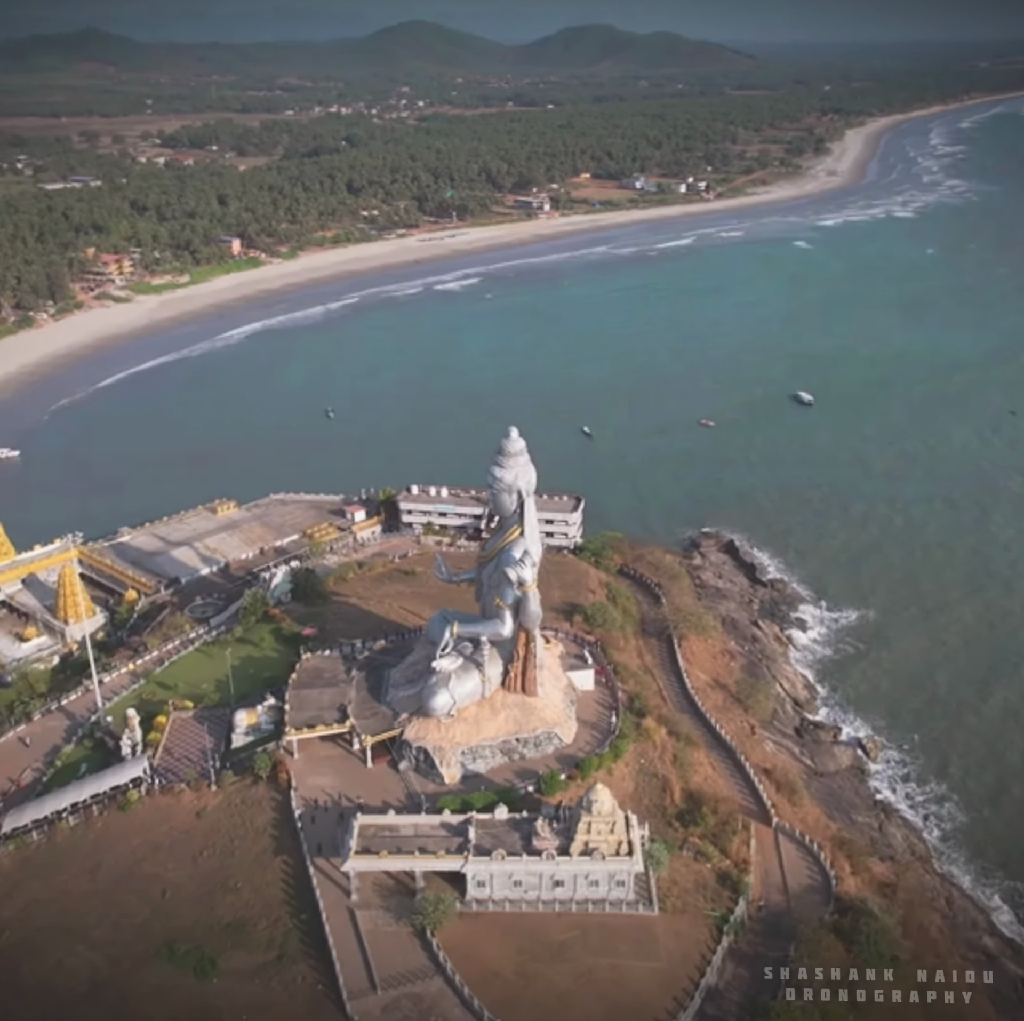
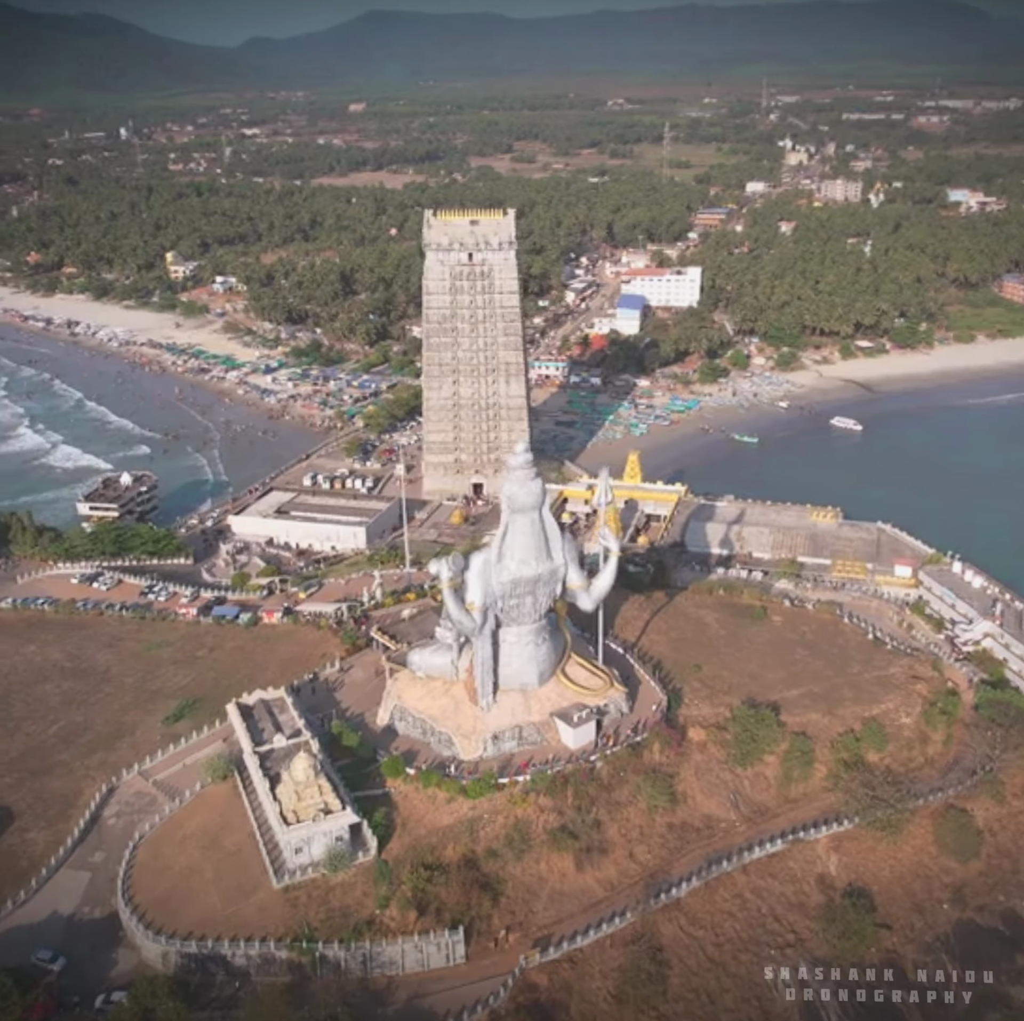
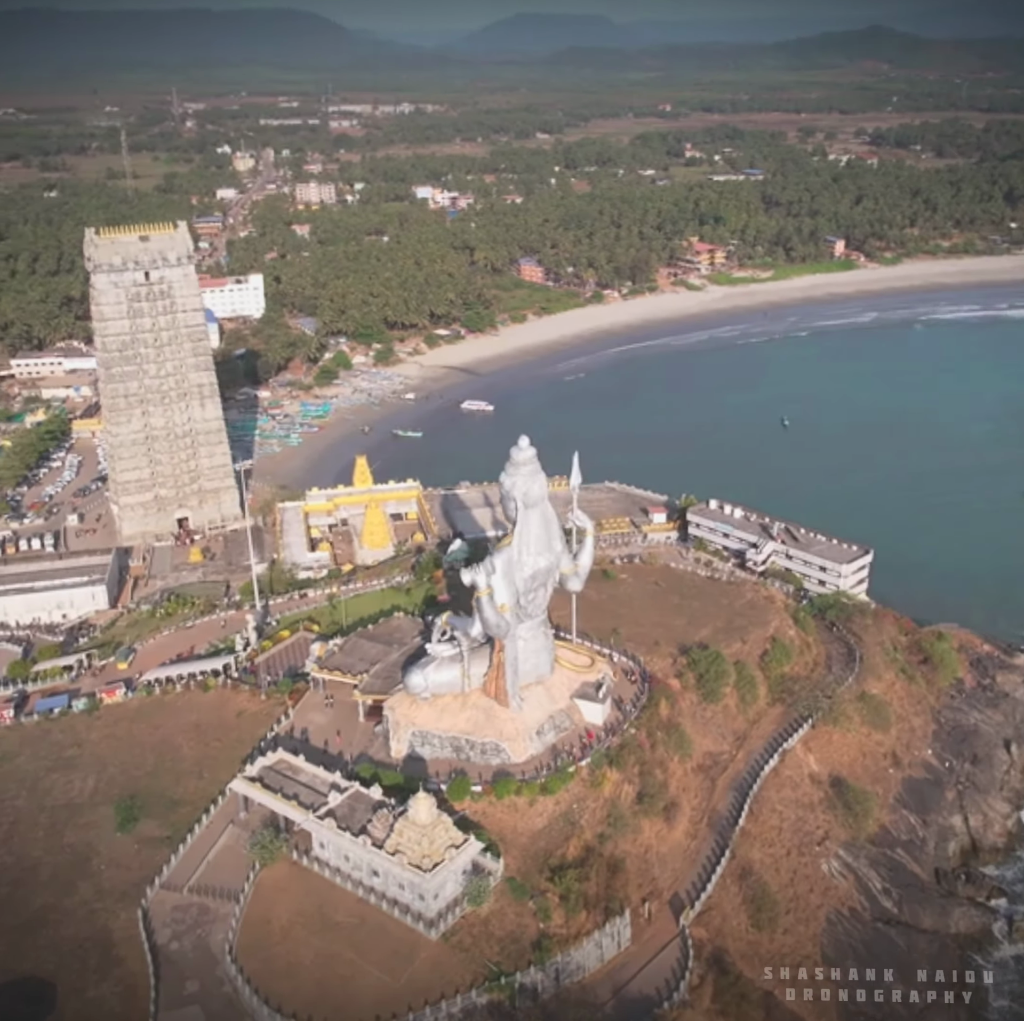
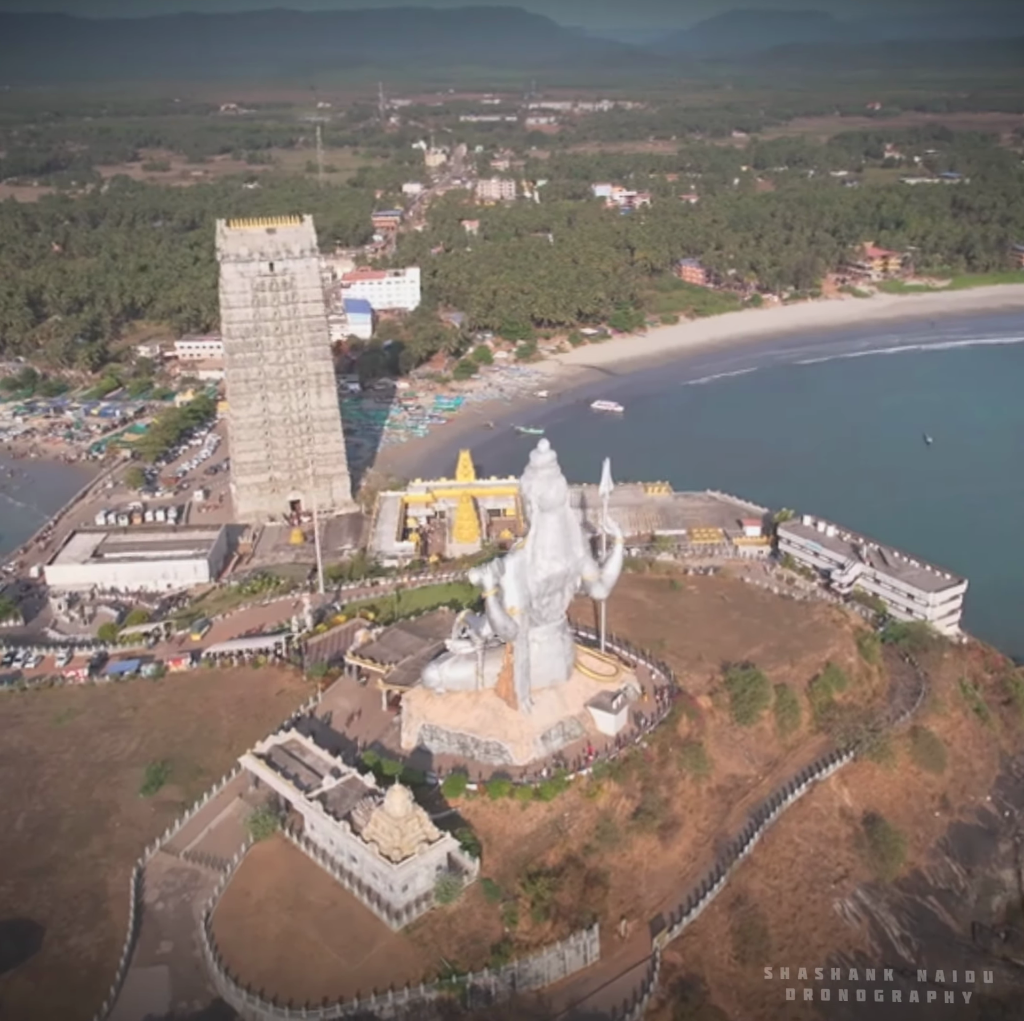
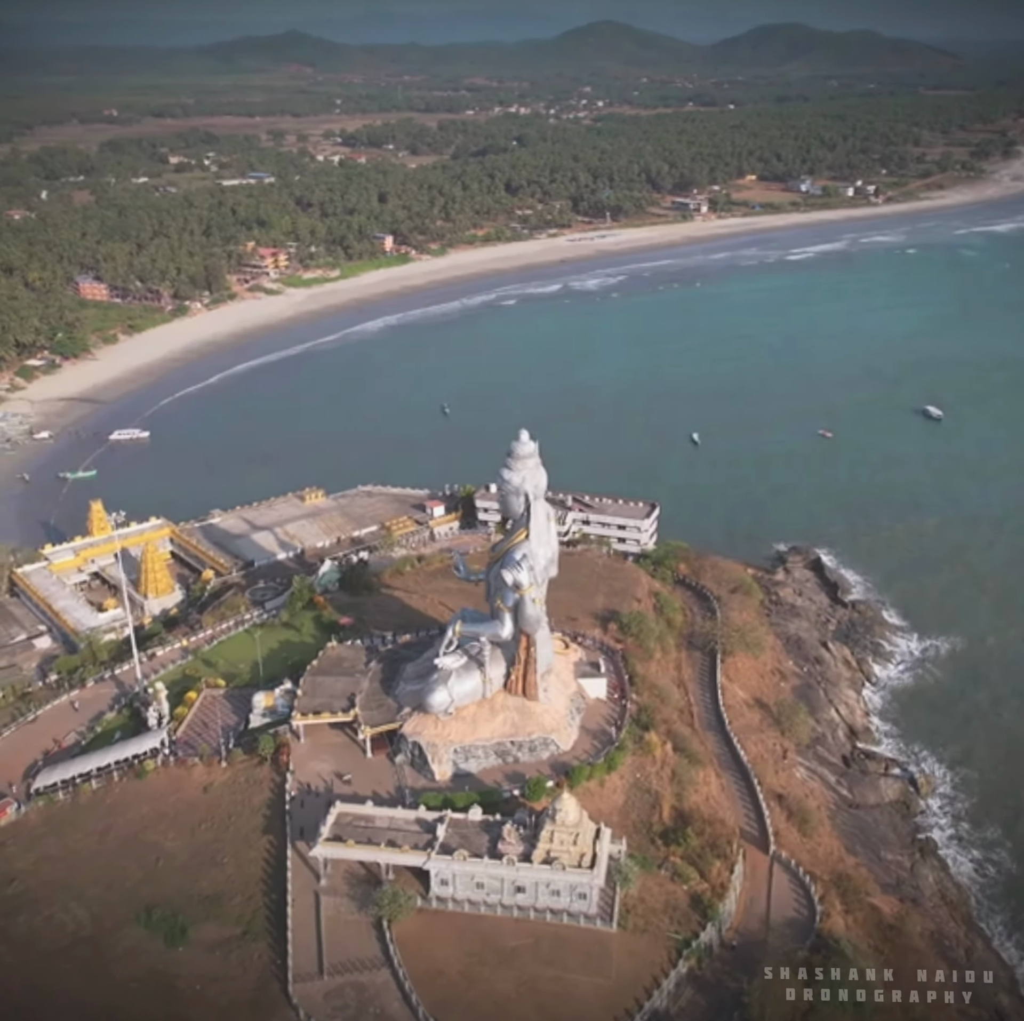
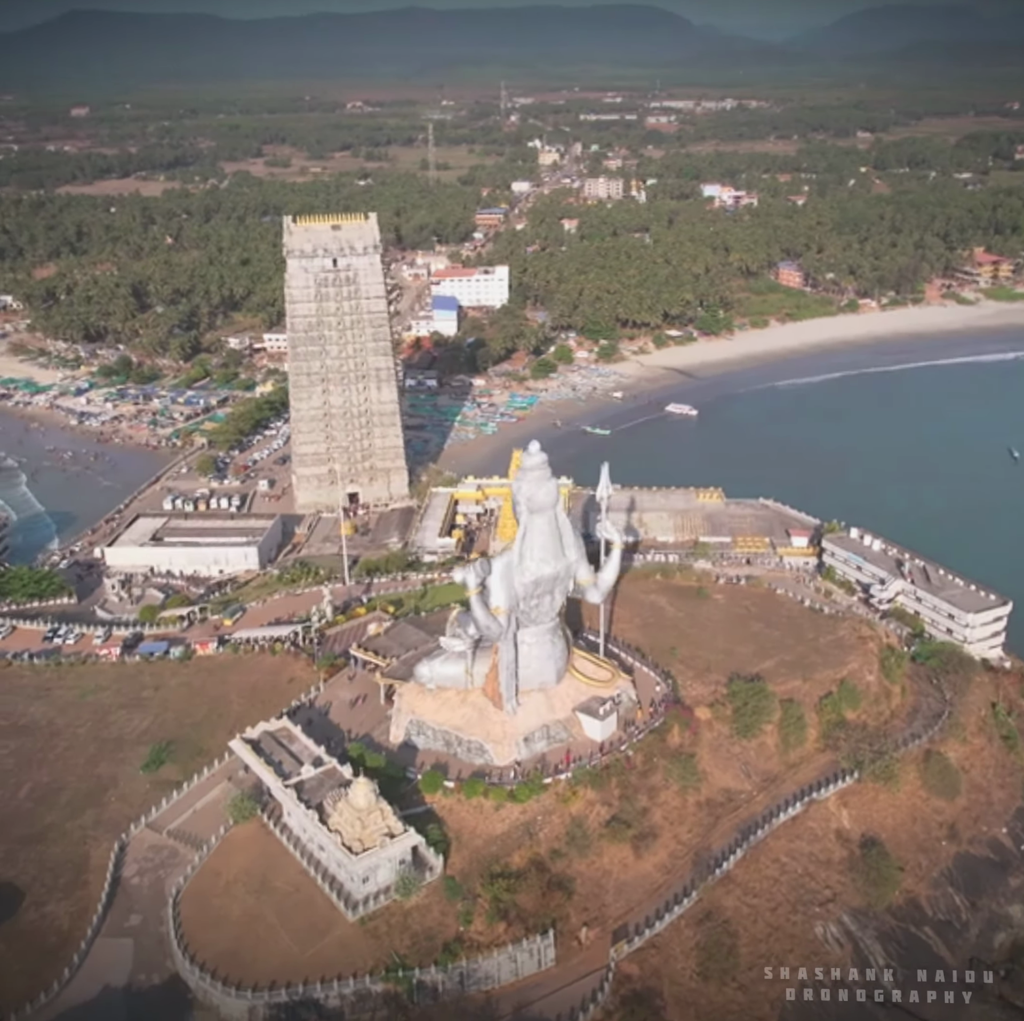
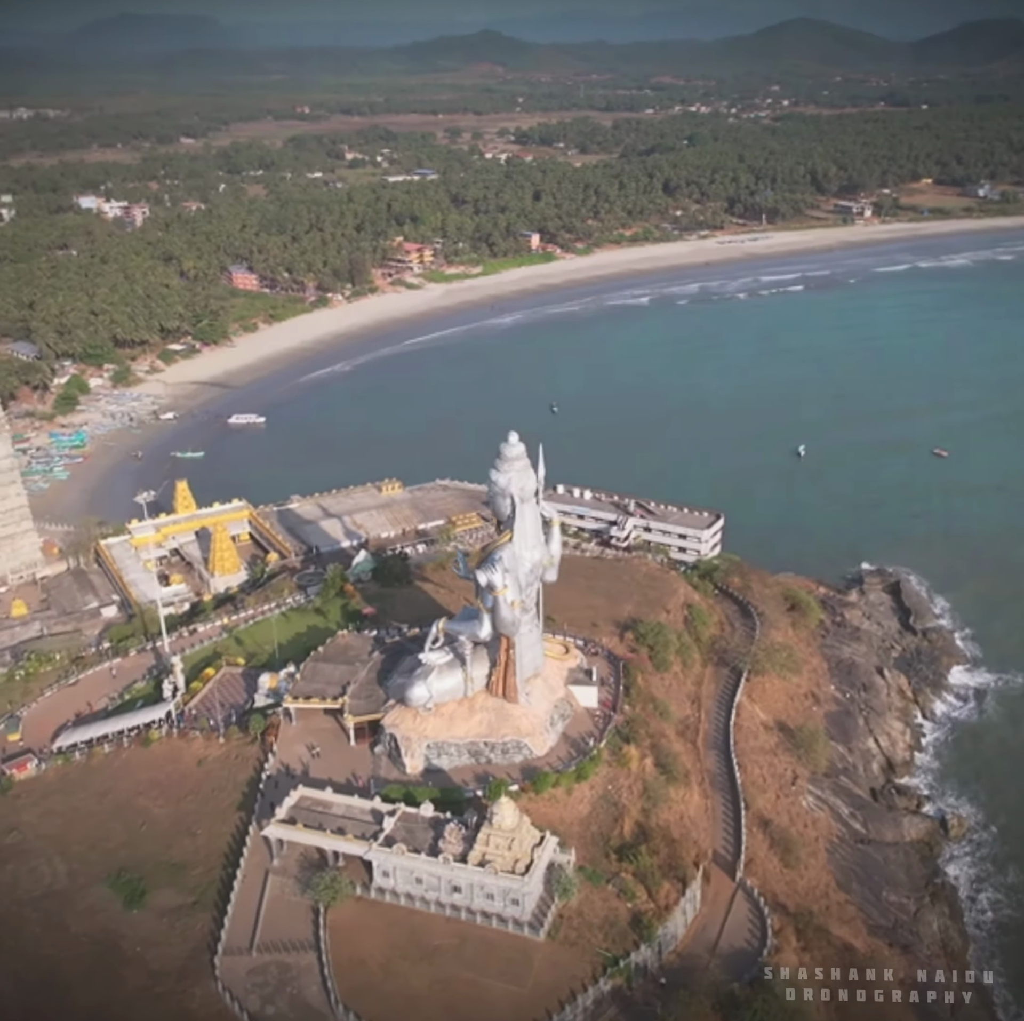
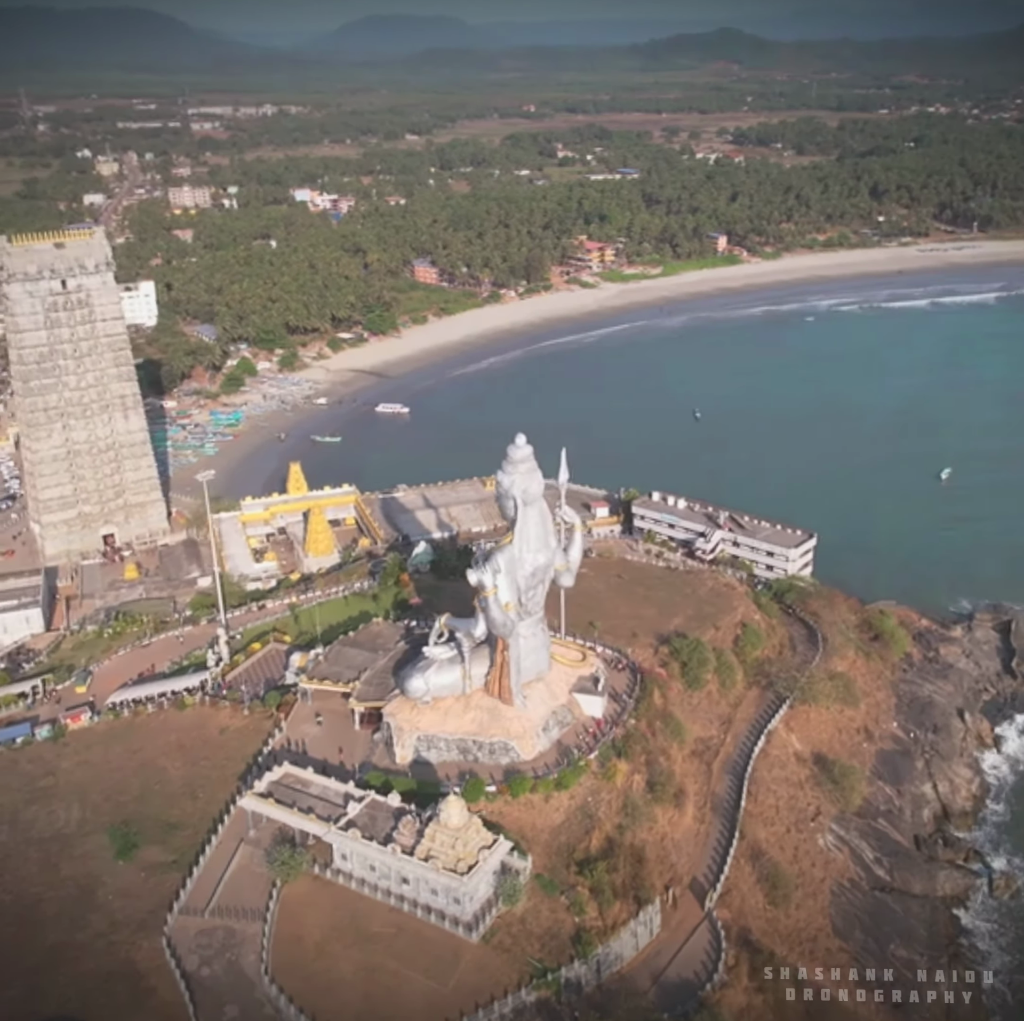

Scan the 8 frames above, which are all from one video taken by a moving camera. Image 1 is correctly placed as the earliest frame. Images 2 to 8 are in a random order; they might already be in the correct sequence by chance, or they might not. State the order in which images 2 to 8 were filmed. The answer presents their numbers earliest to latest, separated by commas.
5, 7, 8, 3, 4, 6, 2
